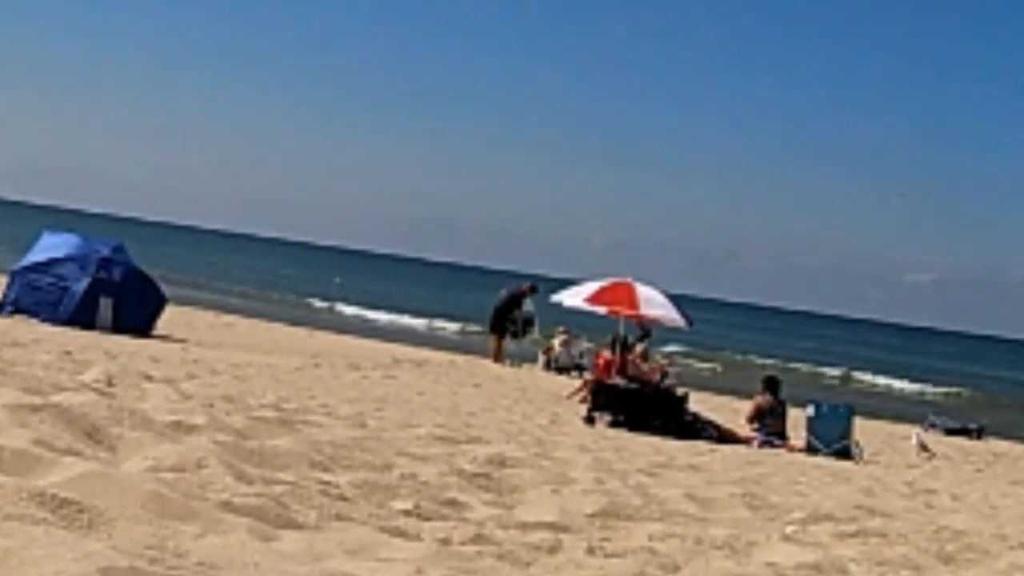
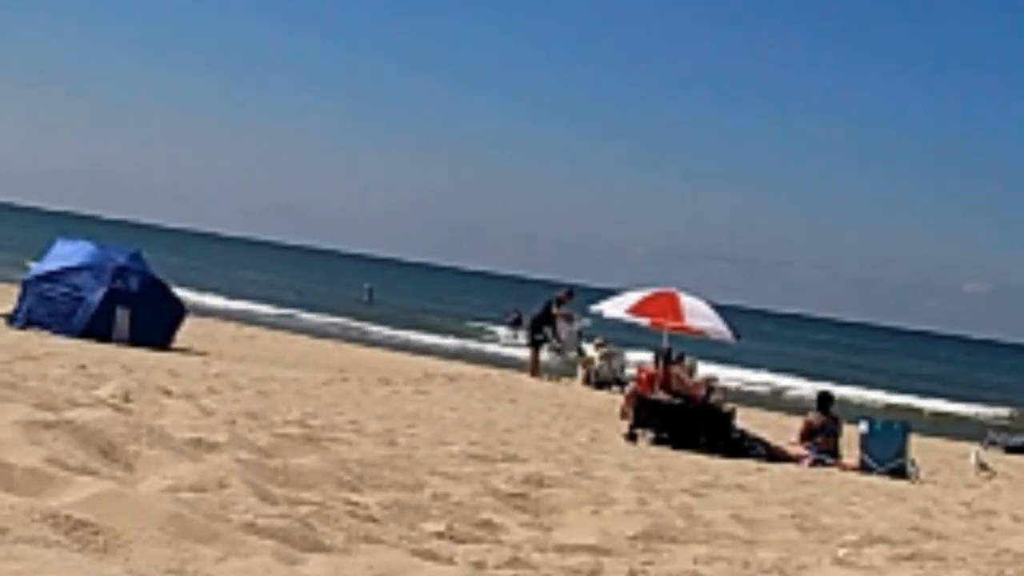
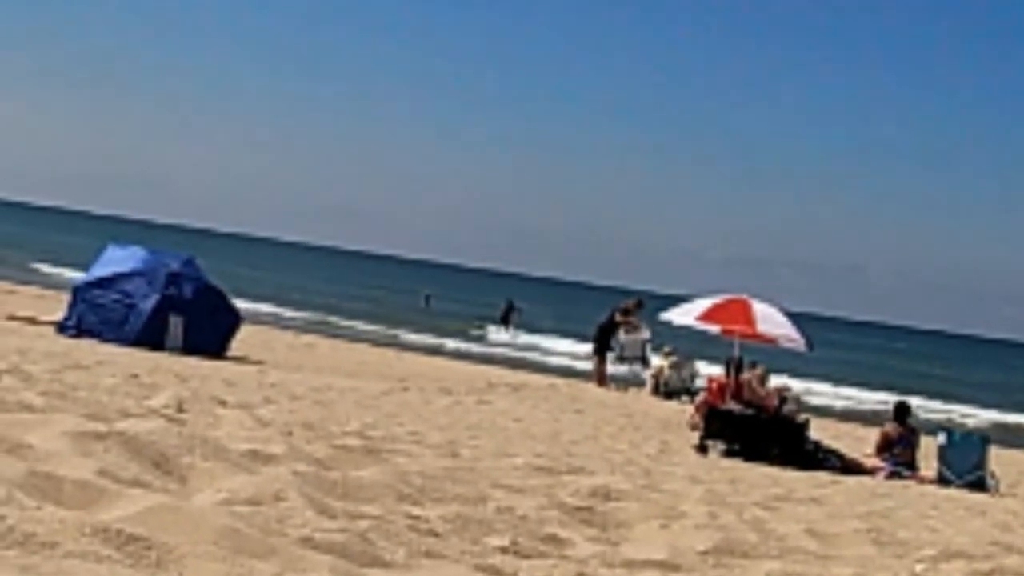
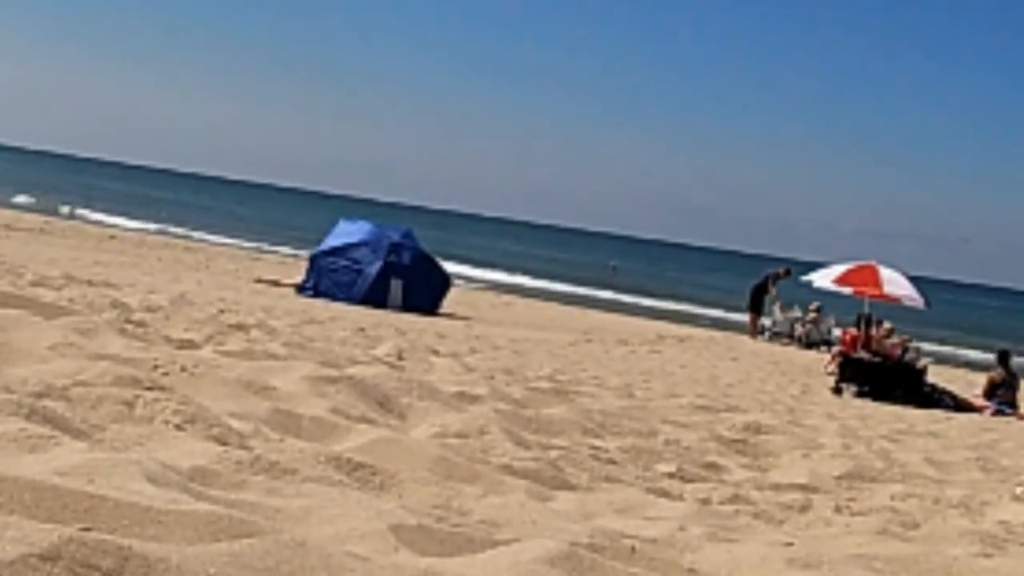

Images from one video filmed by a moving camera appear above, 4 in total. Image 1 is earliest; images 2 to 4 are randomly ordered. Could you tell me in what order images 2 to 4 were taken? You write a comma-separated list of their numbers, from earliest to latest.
2, 3, 4
